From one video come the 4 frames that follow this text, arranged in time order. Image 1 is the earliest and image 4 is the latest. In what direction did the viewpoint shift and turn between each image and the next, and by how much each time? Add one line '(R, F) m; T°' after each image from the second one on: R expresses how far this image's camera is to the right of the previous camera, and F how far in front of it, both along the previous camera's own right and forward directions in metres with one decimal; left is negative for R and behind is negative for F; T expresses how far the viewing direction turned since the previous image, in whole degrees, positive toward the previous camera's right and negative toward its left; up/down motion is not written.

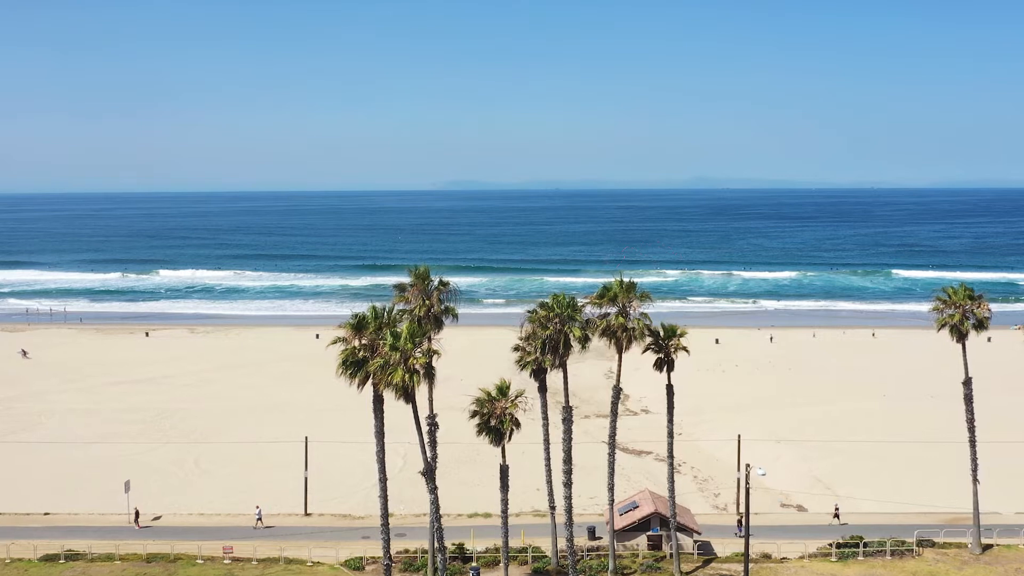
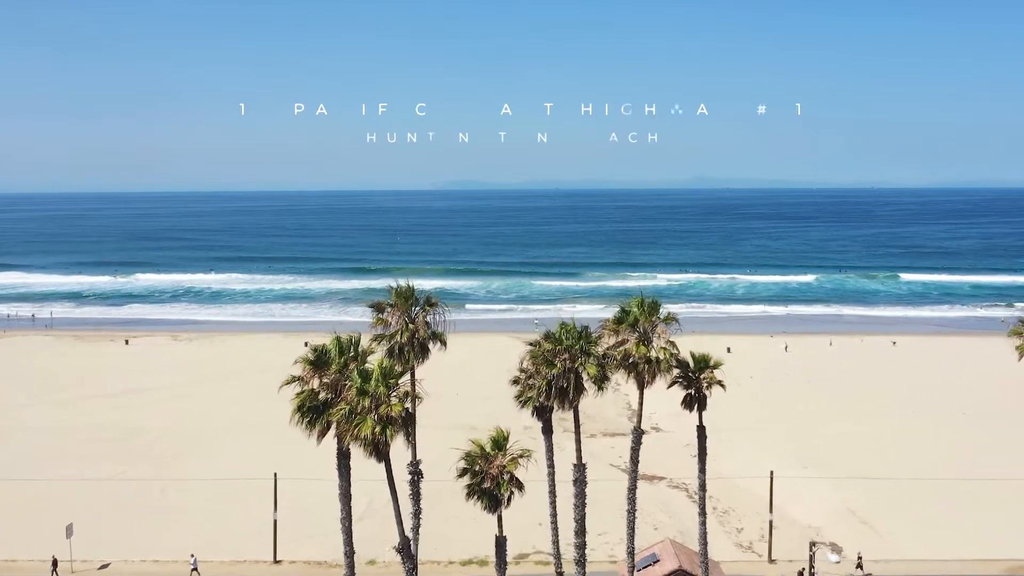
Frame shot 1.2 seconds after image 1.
(0.0, +2.0) m; 0°
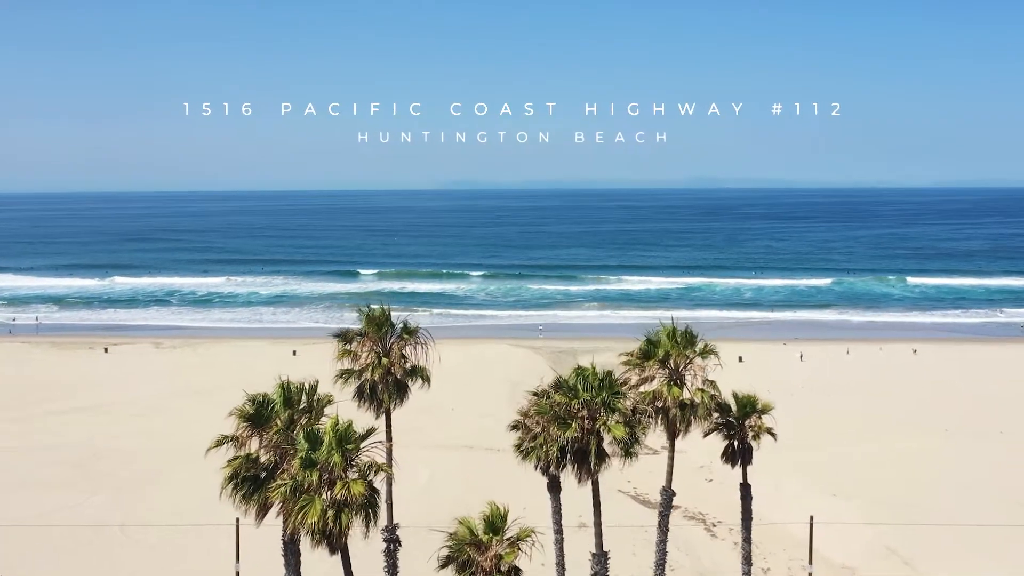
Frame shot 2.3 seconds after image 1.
(0.0, +1.8) m; 0°
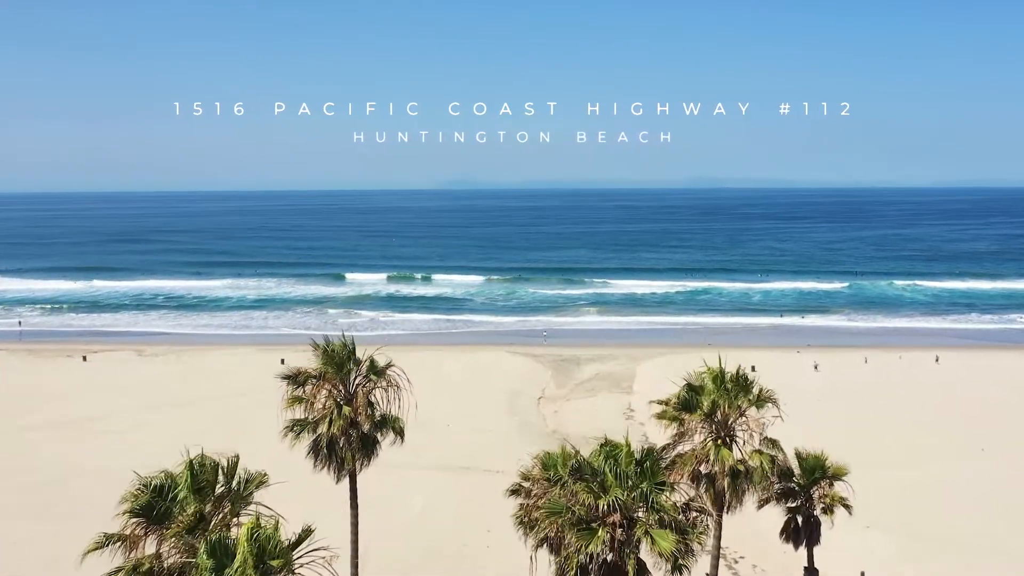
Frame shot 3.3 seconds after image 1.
(0.0, +1.7) m; 0°
